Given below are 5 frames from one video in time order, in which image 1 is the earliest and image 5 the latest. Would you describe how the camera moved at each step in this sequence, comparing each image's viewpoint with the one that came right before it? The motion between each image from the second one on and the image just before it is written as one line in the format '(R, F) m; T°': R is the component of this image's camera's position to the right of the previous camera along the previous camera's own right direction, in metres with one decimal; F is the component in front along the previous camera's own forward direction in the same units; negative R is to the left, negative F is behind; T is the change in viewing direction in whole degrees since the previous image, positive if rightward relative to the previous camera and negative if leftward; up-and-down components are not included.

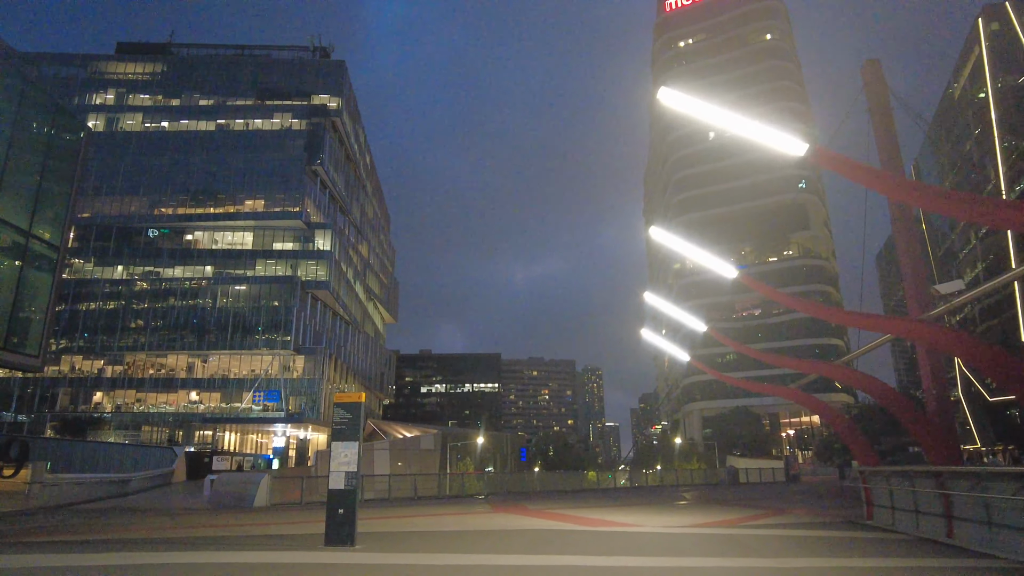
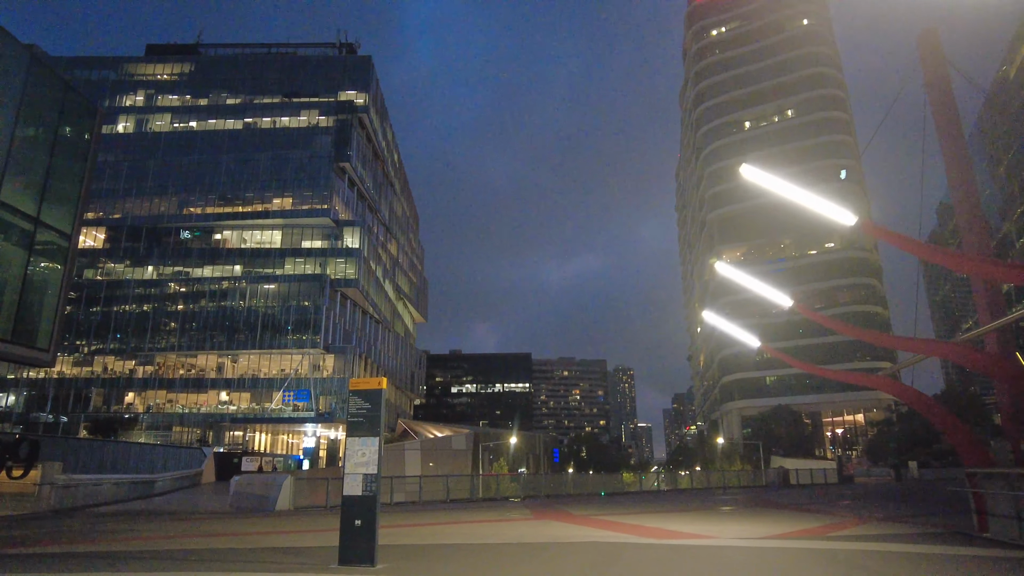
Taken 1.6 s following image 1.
(-0.3, +2.0) m; -2°
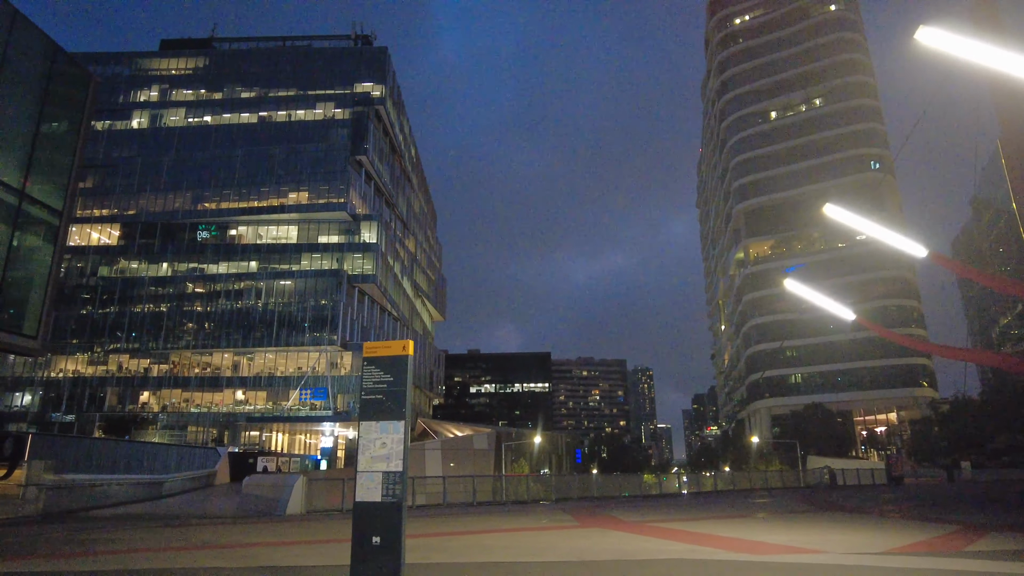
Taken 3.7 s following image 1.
(-0.5, +2.4) m; -1°
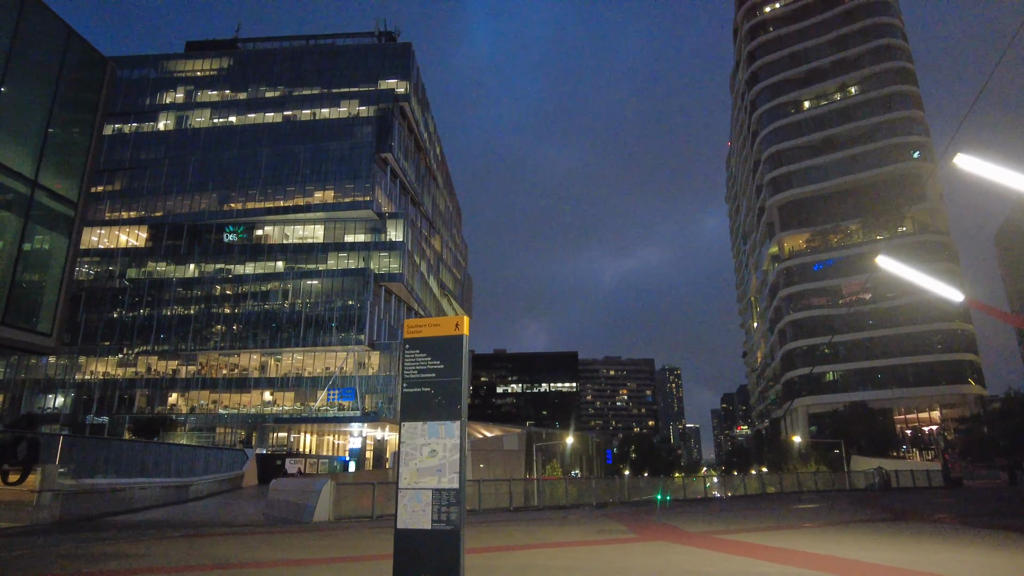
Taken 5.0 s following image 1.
(-0.4, +1.5) m; -2°
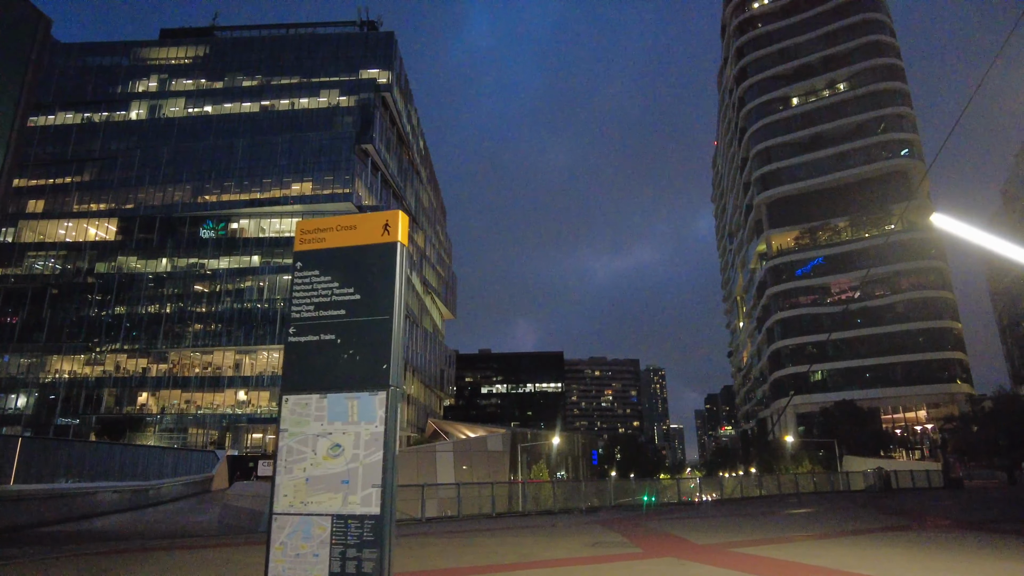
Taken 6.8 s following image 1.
(+0.1, +2.1) m; +1°
